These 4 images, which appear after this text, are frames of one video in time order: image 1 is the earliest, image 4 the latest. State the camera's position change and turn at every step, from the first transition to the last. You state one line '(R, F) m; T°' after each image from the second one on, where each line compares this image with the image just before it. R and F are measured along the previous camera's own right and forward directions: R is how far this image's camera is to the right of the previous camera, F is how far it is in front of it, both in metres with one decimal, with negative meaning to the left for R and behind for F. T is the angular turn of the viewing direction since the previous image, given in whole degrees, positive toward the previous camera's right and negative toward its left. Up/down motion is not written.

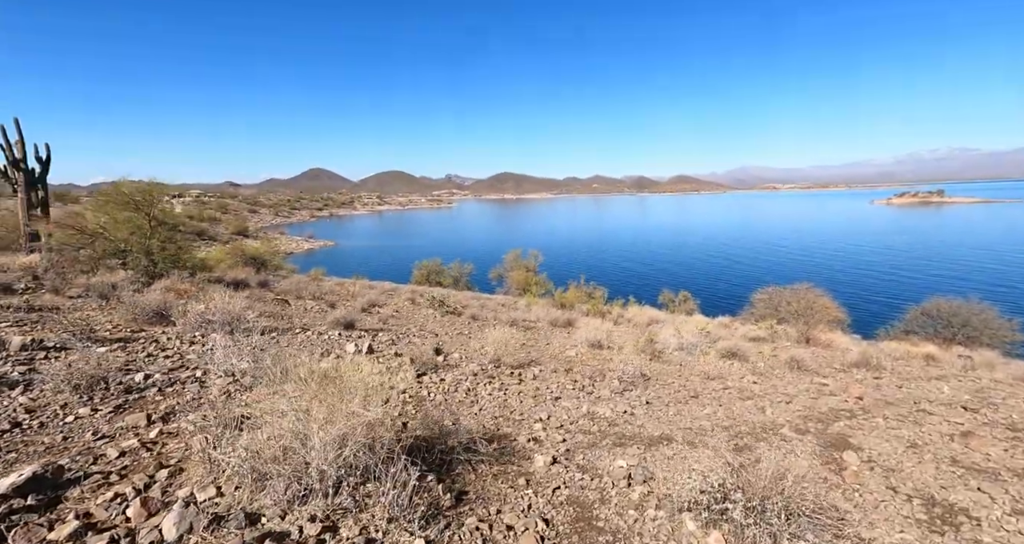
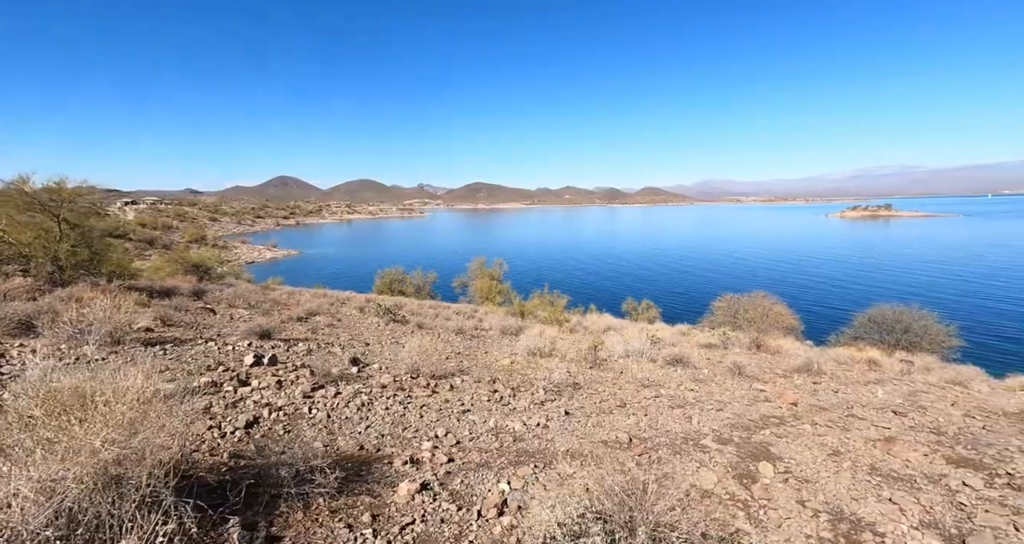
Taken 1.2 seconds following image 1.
(+0.6, +0.3) m; +4°
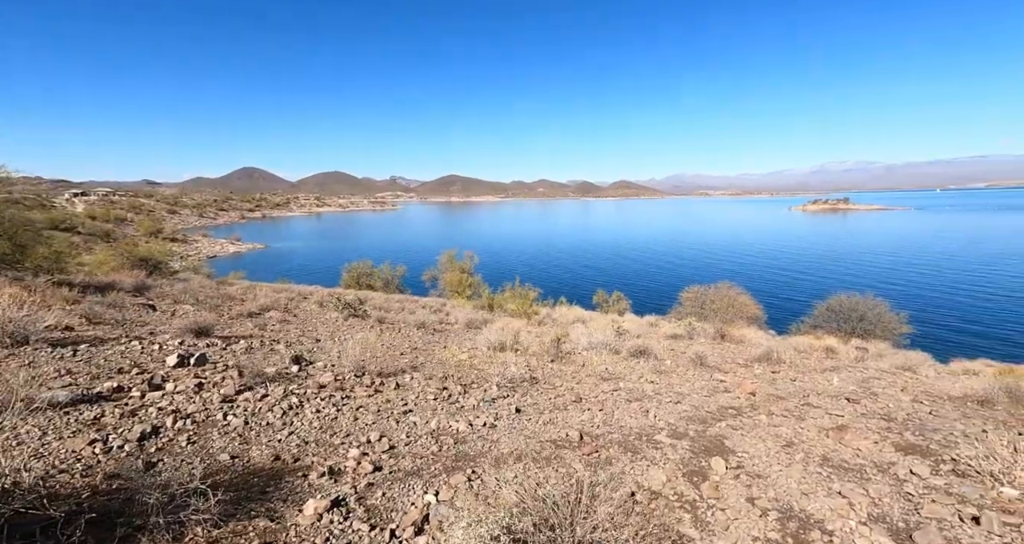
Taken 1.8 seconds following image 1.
(+0.2, +0.2) m; +3°
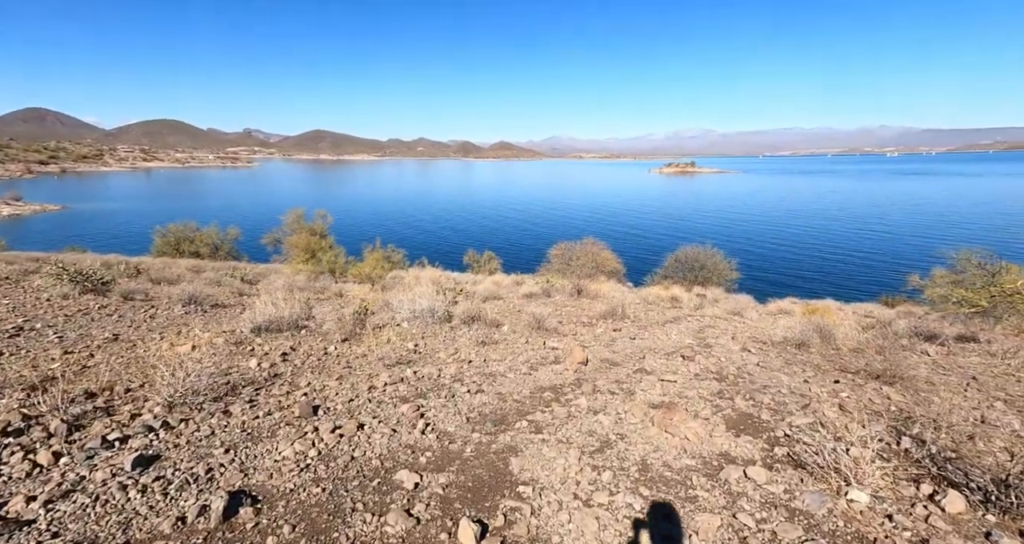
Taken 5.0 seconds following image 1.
(+1.3, +1.7) m; +15°
